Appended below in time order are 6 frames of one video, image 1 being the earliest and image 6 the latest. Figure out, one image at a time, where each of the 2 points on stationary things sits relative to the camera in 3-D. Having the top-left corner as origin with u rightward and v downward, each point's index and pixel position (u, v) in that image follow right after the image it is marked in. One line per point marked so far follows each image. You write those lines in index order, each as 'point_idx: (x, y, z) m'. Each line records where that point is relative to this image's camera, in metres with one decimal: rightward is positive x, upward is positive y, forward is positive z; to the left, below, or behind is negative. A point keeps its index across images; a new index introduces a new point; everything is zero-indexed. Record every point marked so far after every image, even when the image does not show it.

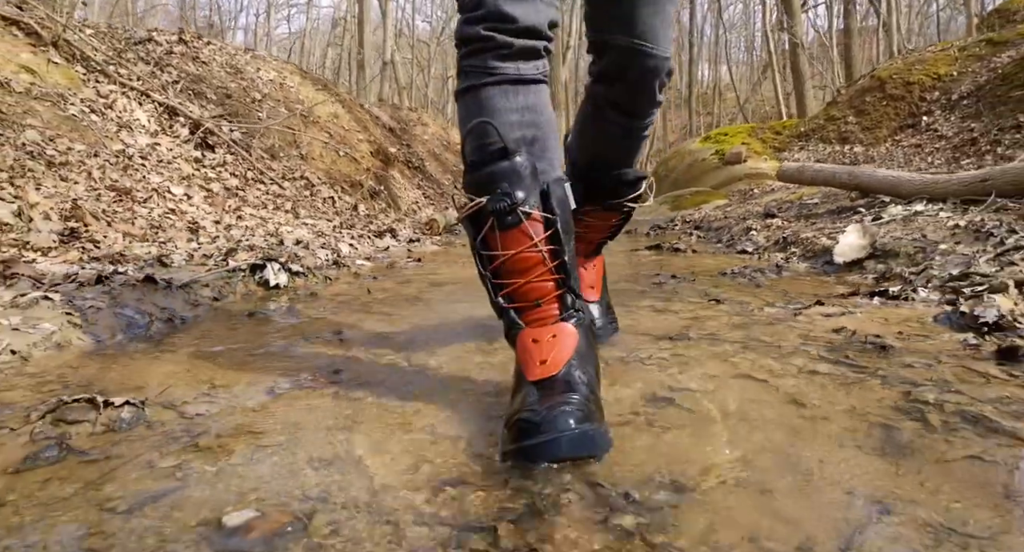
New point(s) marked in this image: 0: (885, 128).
0: (+6.9, +2.7, +14.8) m
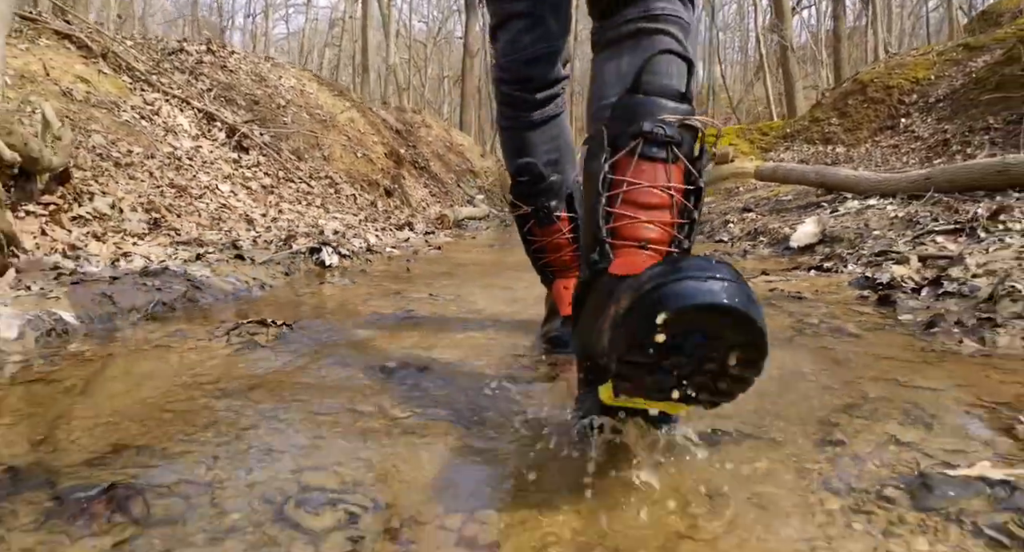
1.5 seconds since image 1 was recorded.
0: (+6.9, +2.8, +15.6) m
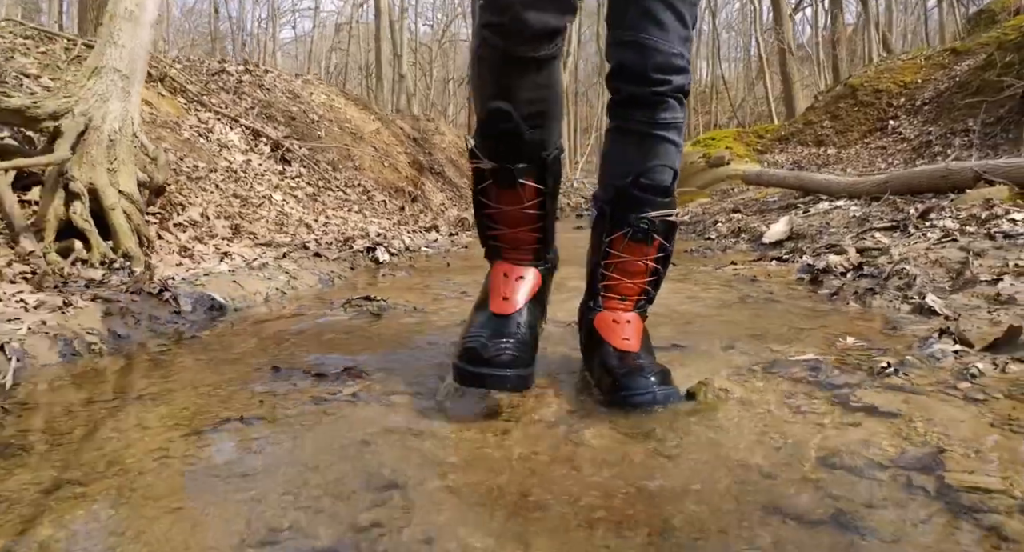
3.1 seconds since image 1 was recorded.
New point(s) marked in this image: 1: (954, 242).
0: (+7.1, +3.0, +16.5) m
1: (+2.3, +0.2, +4.2) m
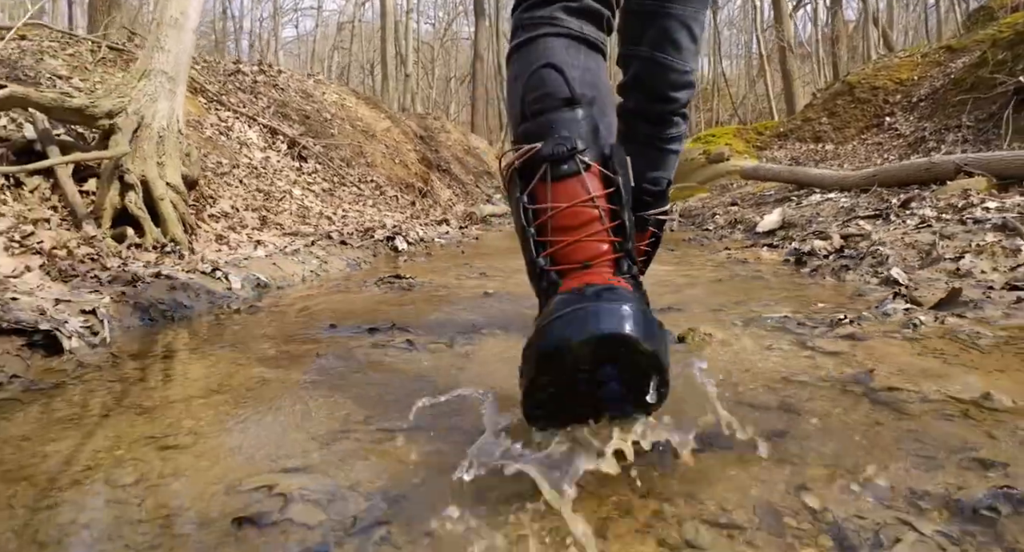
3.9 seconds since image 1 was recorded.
0: (+7.2, +3.1, +16.9) m
1: (+2.4, +0.3, +4.6) m
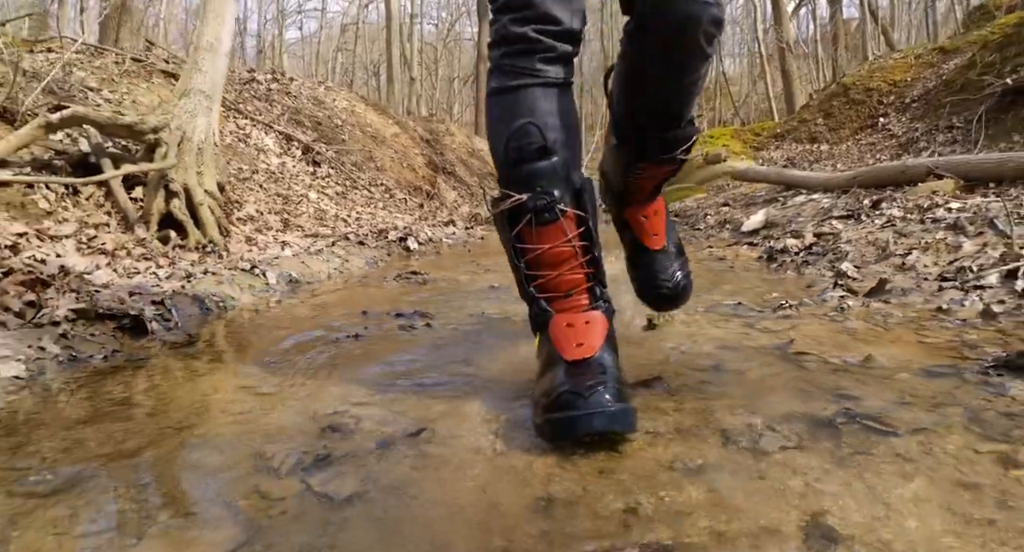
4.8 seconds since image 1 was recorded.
0: (+7.3, +3.2, +17.3) m
1: (+2.4, +0.3, +5.1) m
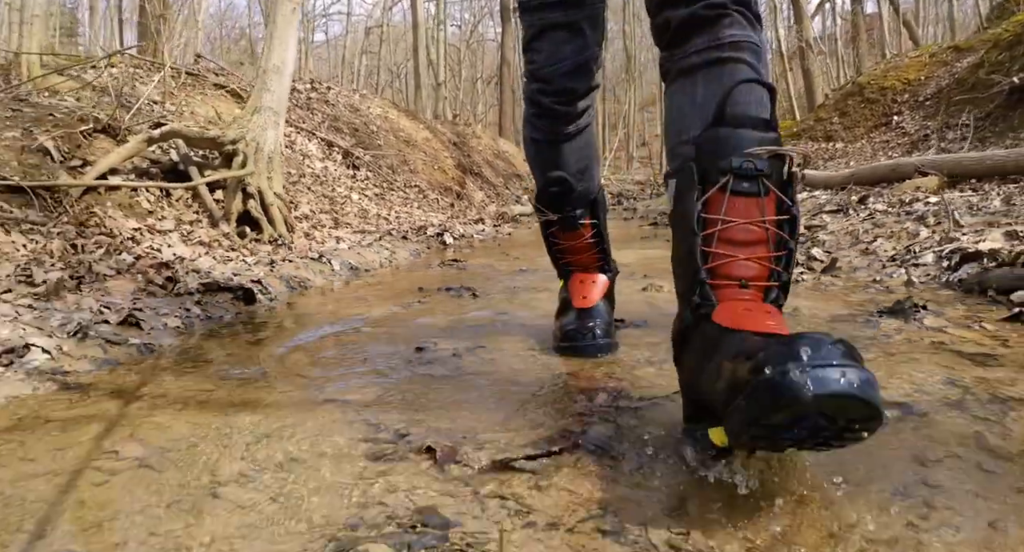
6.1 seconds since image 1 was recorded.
0: (+7.8, +3.3, +17.9) m
1: (+2.6, +0.4, +5.7) m
